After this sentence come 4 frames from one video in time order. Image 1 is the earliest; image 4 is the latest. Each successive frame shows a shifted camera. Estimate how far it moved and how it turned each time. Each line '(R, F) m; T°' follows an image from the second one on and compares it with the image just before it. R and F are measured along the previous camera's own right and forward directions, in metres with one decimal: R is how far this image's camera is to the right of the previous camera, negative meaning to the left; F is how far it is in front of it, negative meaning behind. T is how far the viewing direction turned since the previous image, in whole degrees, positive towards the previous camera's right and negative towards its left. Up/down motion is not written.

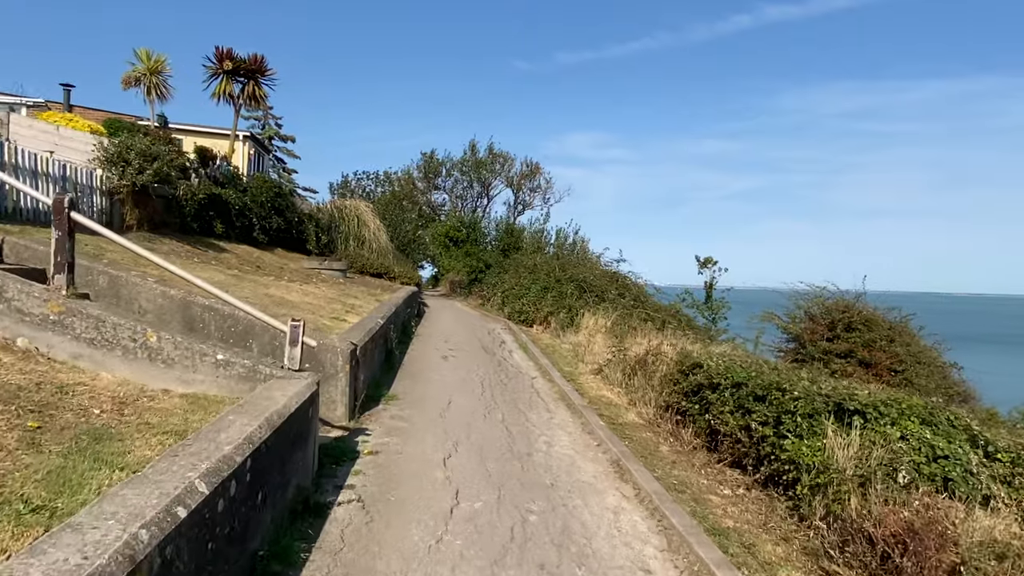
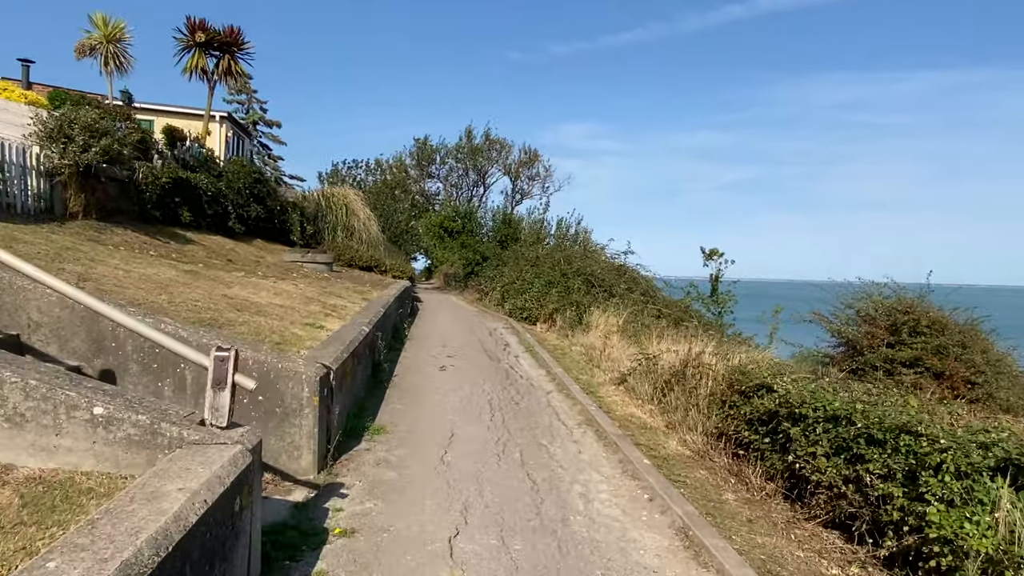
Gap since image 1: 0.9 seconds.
(-0.3, +1.8) m; +1°
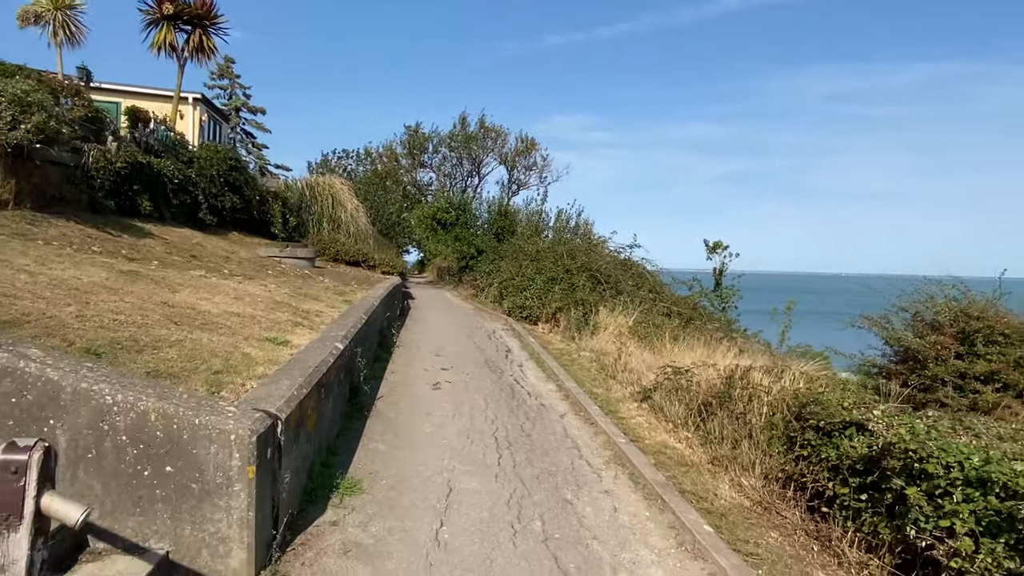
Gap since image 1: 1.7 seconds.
(-0.2, +1.6) m; +1°
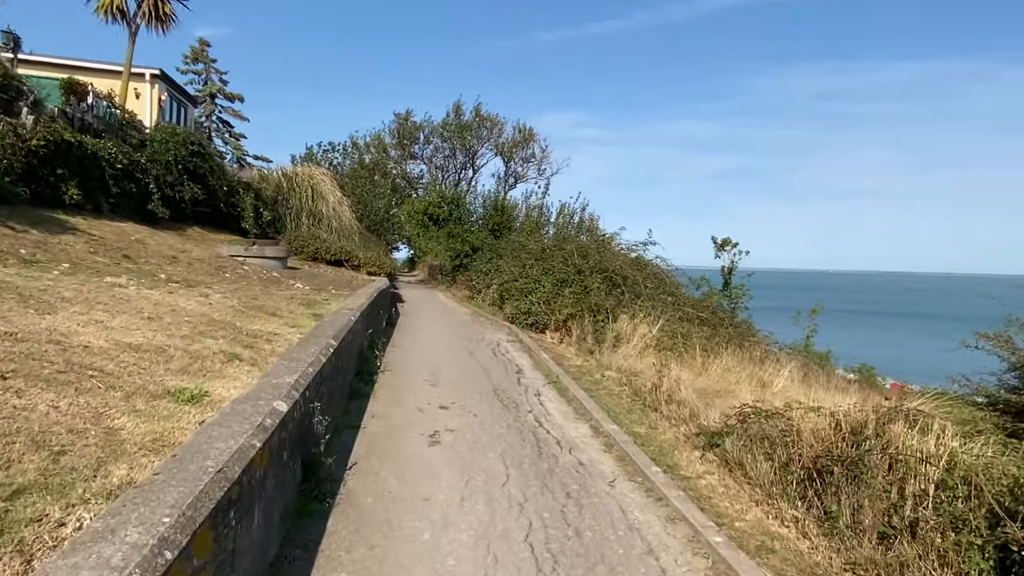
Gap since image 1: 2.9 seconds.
(-0.4, +2.4) m; +1°
